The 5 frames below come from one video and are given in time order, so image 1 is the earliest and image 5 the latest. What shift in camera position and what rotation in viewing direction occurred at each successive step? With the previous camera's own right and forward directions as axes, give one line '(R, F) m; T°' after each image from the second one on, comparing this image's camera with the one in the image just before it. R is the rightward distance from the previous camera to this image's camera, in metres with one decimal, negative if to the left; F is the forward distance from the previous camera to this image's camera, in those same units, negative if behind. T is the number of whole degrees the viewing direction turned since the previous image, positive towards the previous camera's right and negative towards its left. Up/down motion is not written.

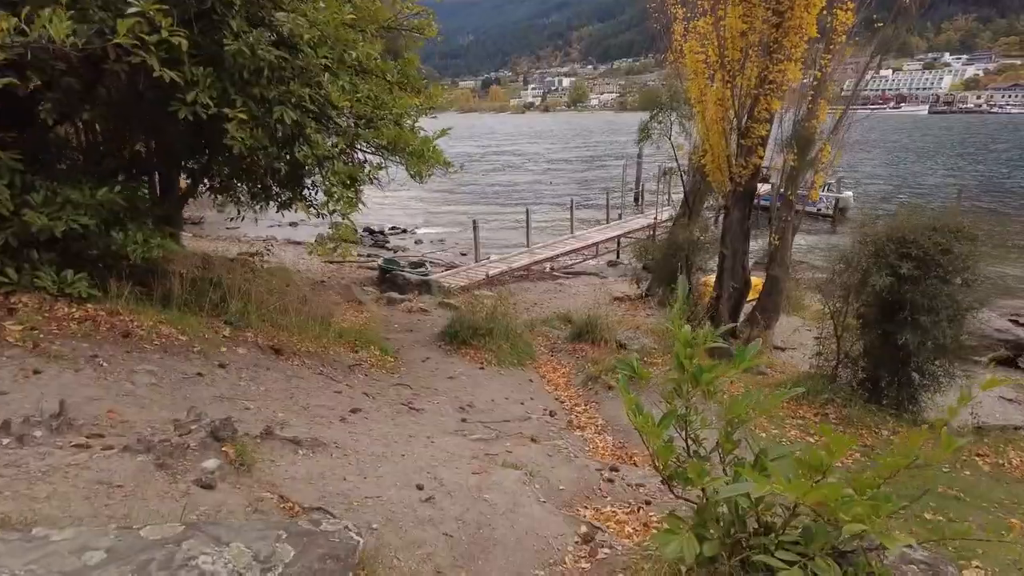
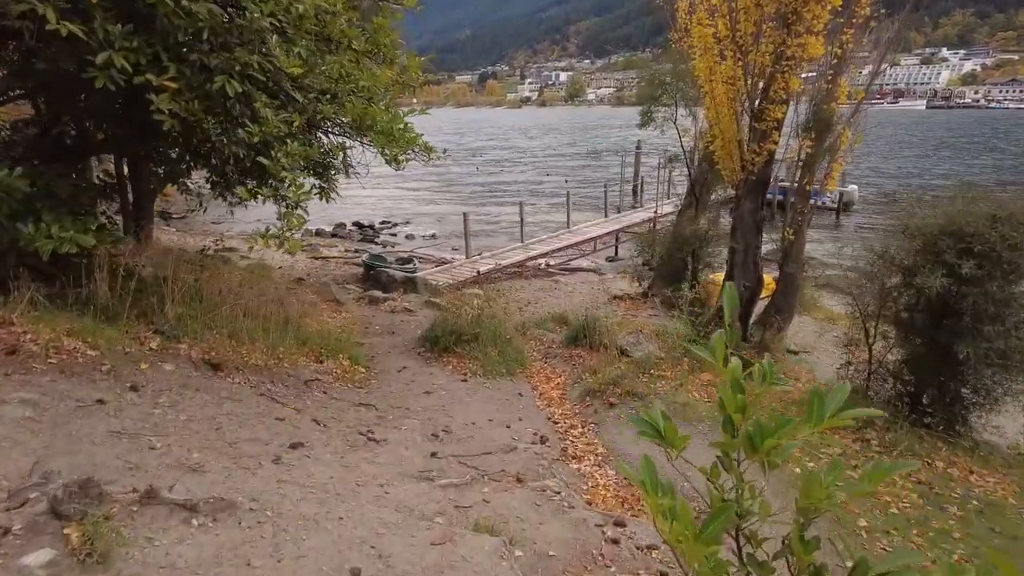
(+0.1, +1.1) m; 0°
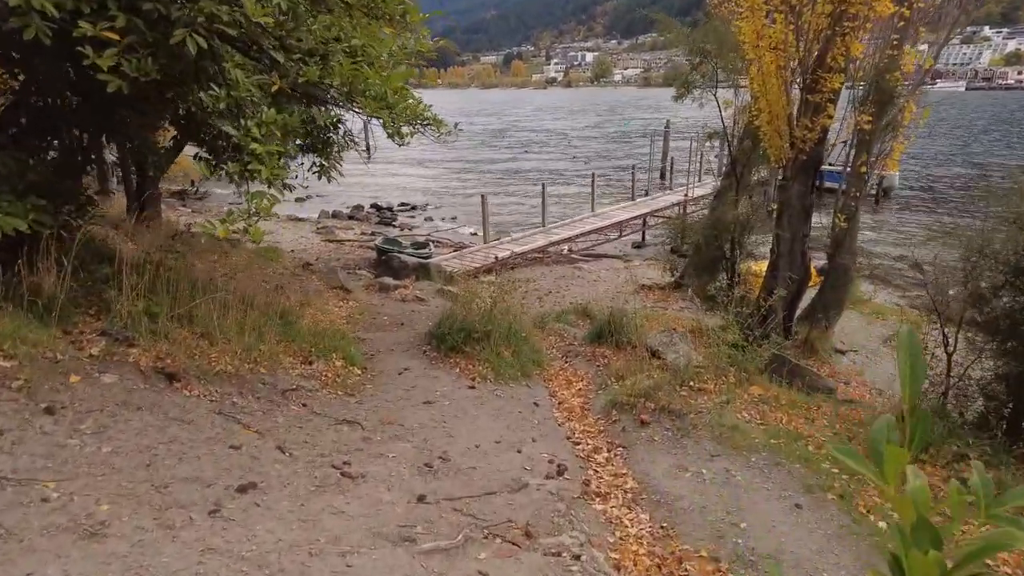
(+0.1, +1.0) m; -2°
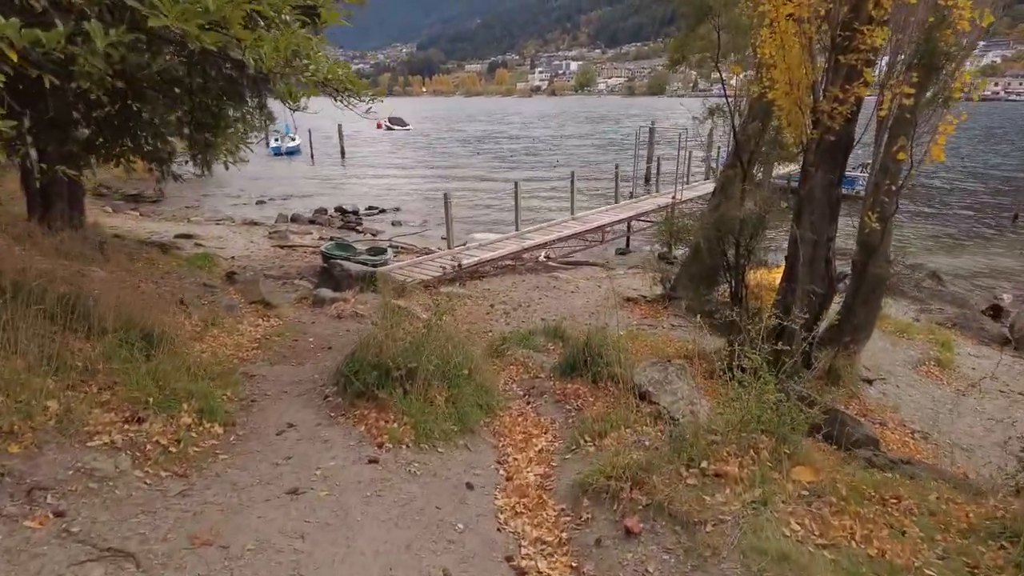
(+0.4, +2.2) m; +1°
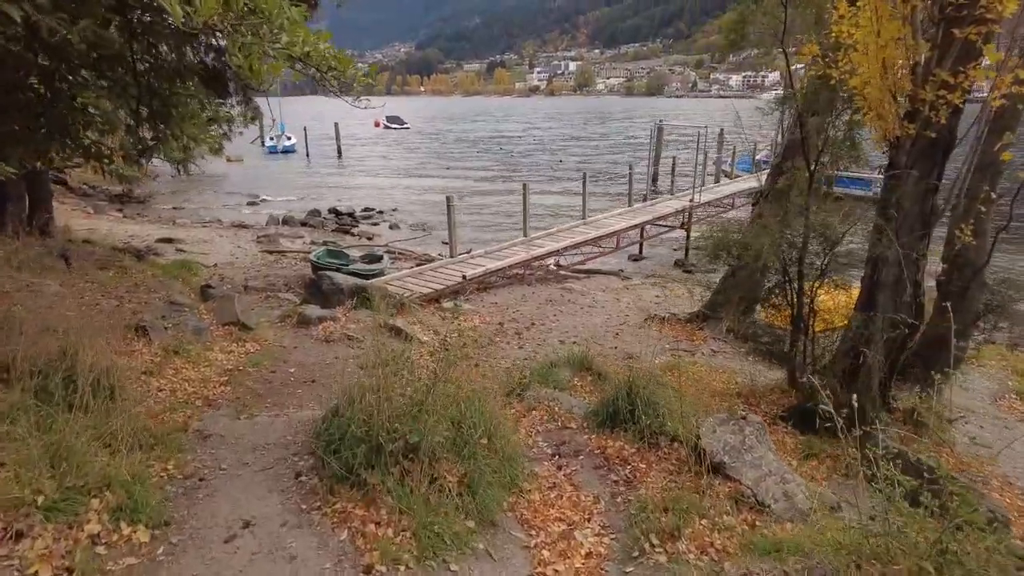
(-0.3, +1.5) m; 0°
